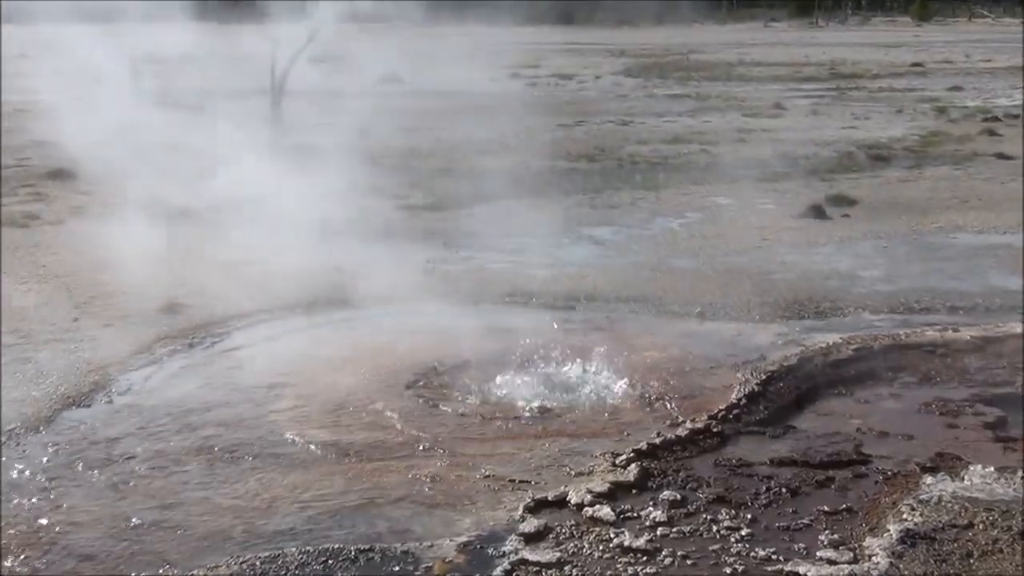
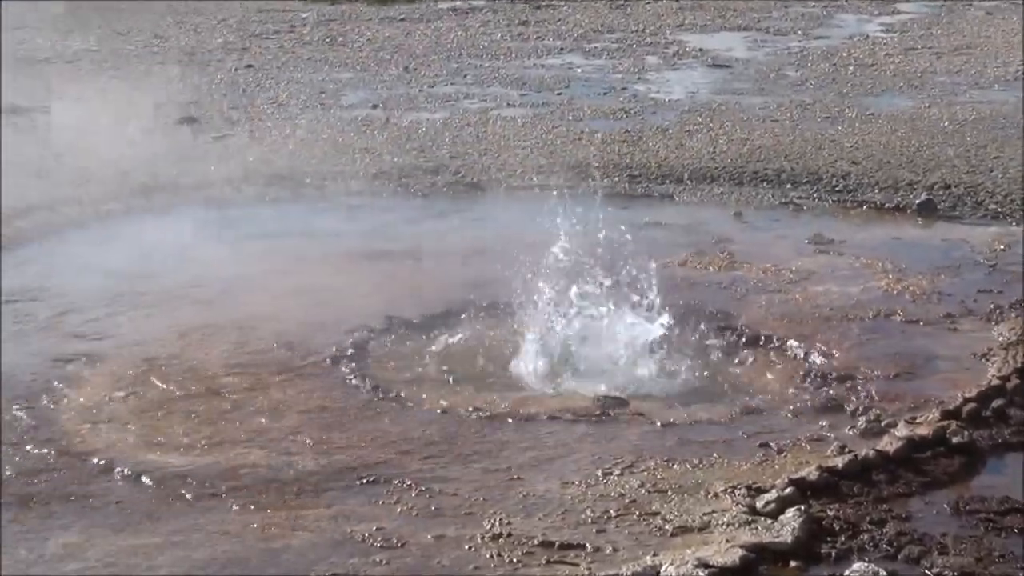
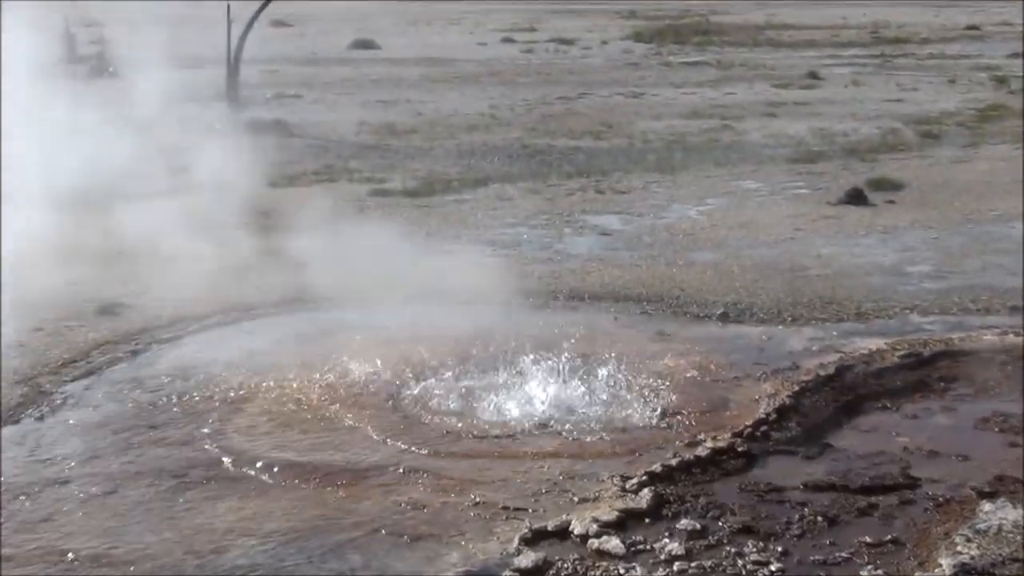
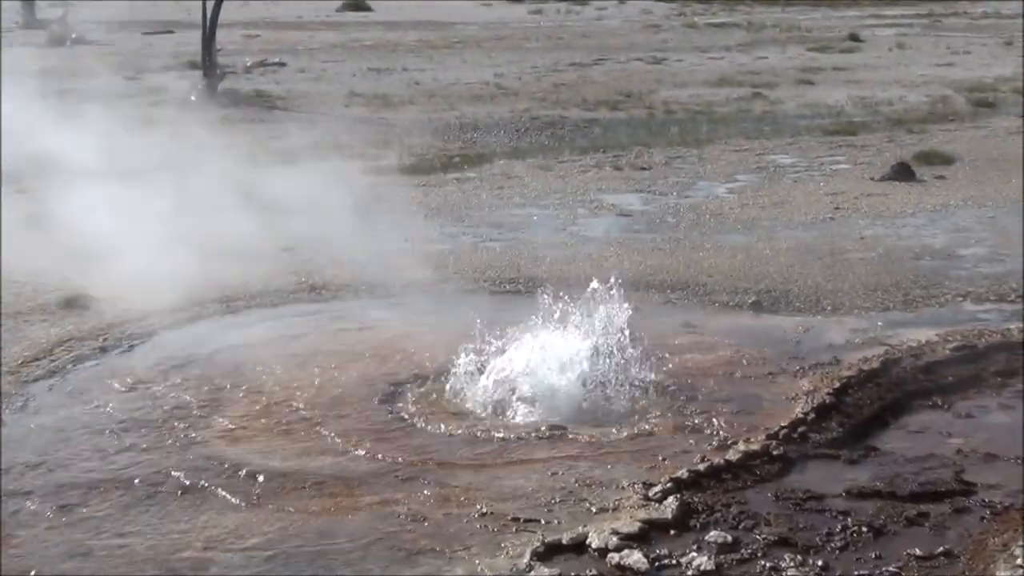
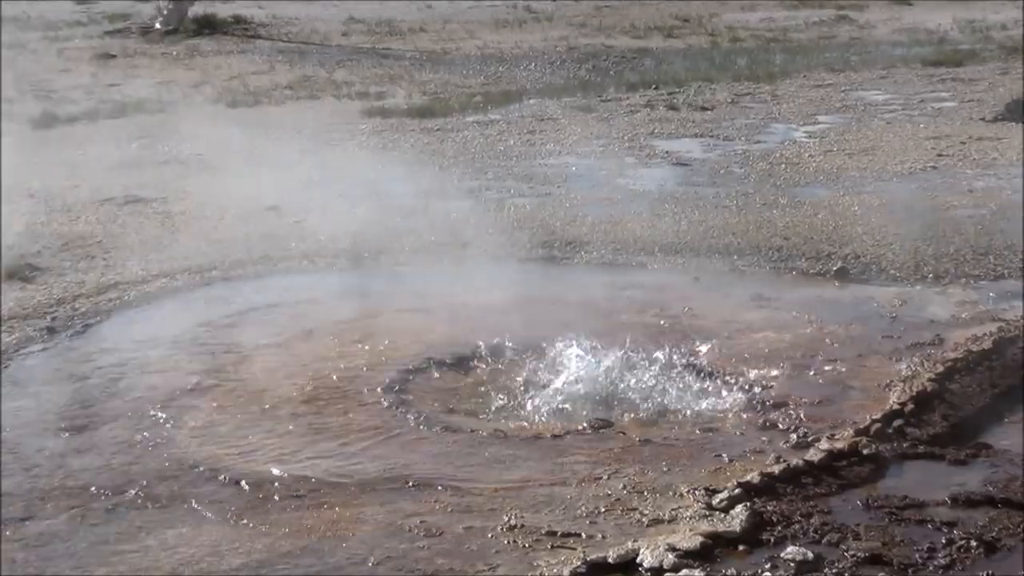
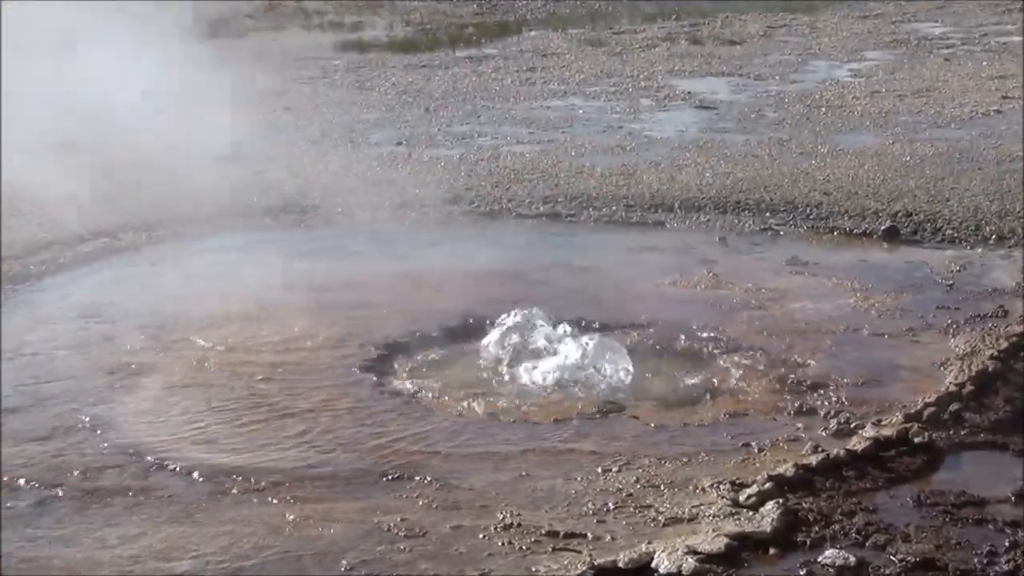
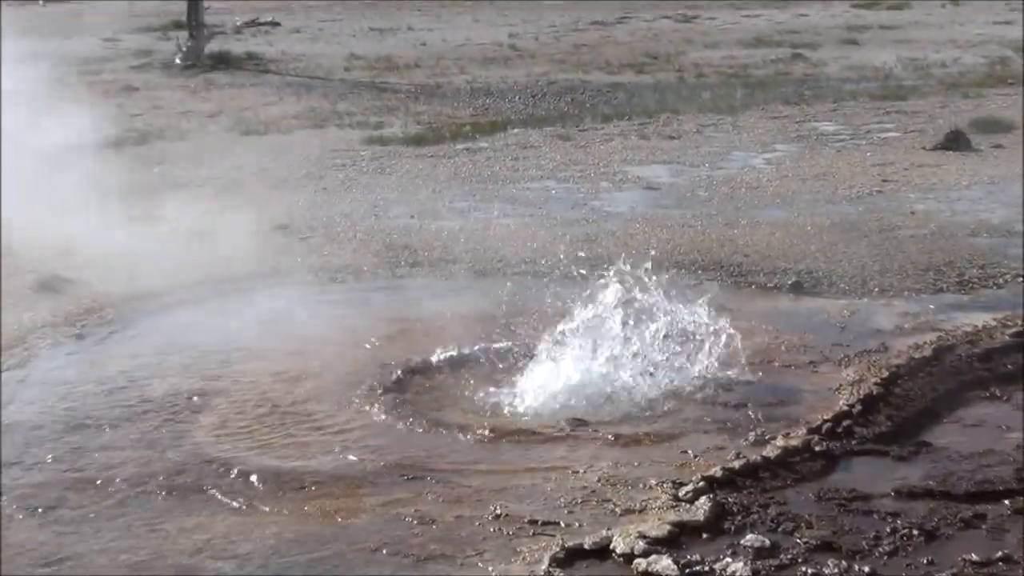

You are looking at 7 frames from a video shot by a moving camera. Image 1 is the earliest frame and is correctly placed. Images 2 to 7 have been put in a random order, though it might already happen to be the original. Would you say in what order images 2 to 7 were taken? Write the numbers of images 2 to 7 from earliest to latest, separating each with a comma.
3, 4, 7, 5, 6, 2
